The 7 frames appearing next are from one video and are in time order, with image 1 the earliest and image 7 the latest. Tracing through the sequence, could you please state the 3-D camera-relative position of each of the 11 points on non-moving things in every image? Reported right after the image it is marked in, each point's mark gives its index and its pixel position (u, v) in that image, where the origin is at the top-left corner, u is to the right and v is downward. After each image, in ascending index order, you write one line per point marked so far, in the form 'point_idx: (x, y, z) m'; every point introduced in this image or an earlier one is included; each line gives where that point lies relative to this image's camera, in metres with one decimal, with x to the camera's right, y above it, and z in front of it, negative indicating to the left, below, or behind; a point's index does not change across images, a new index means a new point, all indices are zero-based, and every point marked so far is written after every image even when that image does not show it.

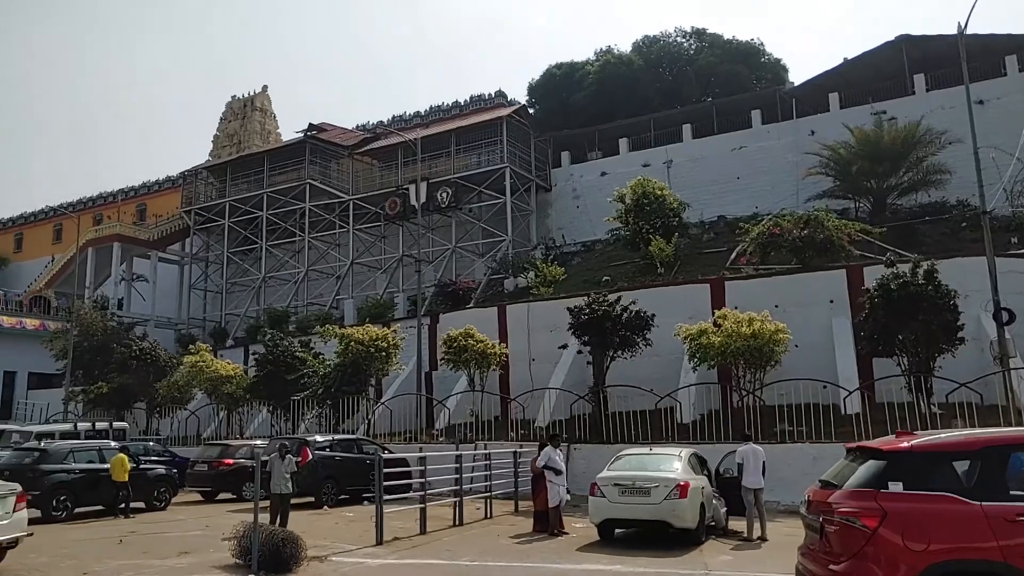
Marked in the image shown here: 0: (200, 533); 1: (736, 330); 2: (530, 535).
0: (-4.9, -3.9, +12.6) m
1: (+5.0, -0.9, +17.7) m
2: (+0.3, -3.9, +12.5) m
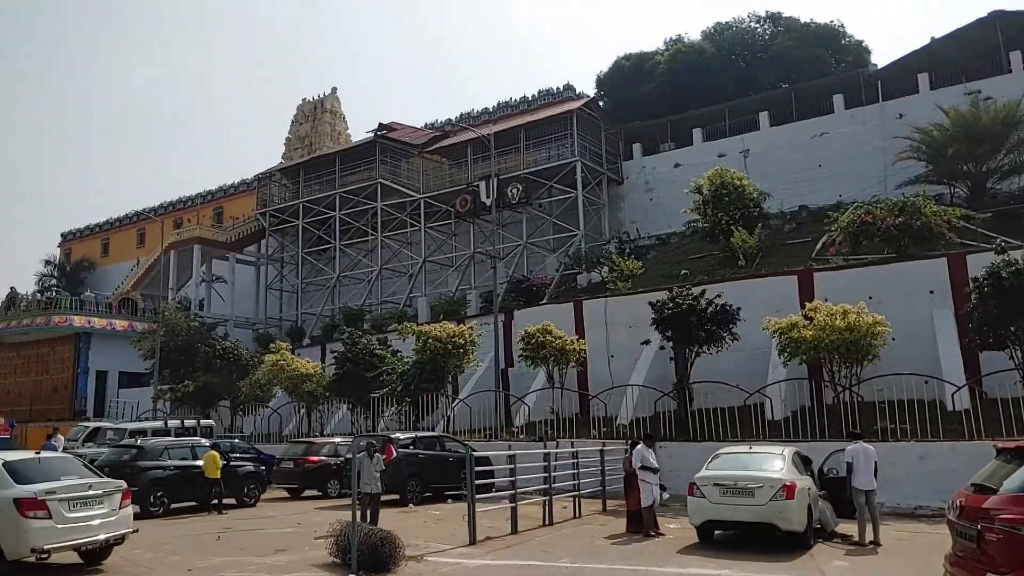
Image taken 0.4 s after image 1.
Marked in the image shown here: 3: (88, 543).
0: (-3.5, -3.9, +12.6) m
1: (+6.8, -0.7, +16.9) m
2: (+1.7, -3.8, +12.1) m
3: (-4.6, -2.8, +8.6) m
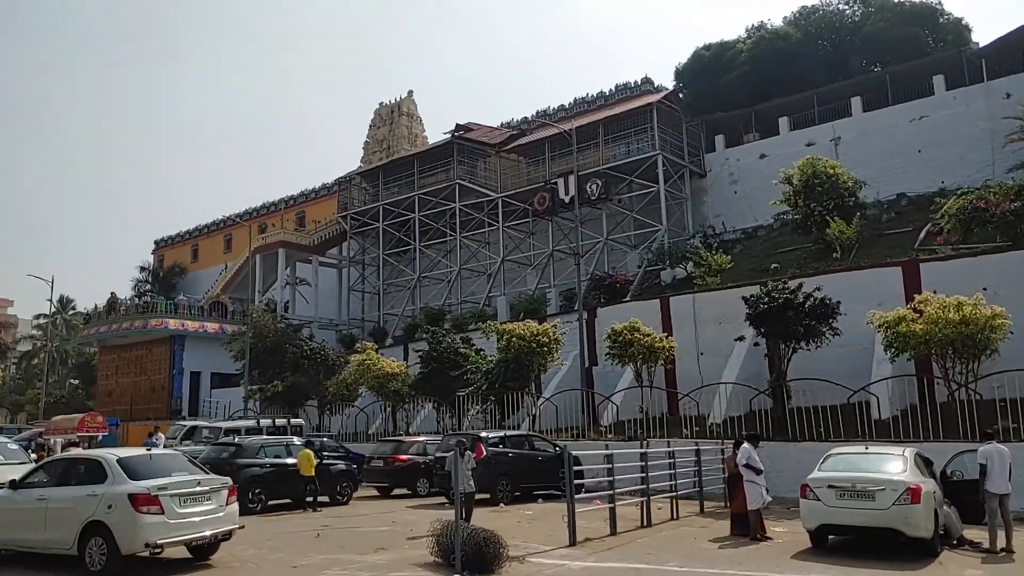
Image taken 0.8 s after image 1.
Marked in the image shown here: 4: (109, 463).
0: (-1.9, -3.8, +12.6) m
1: (+8.6, -0.6, +15.9) m
2: (+3.2, -3.7, +11.6) m
3: (-3.5, -2.7, +8.7) m
4: (-4.5, -2.0, +8.9) m
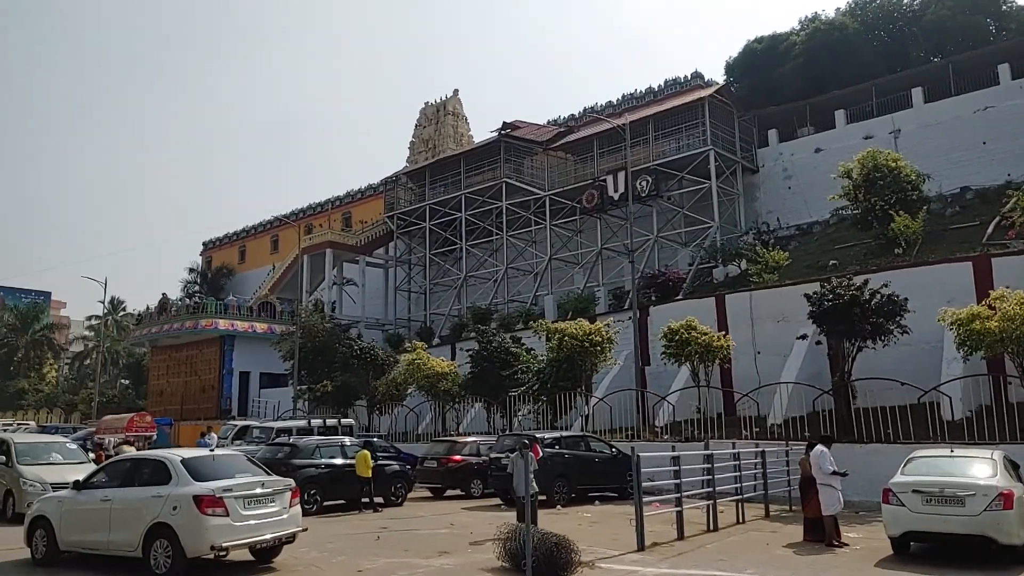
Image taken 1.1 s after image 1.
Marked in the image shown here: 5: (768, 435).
0: (-1.0, -3.8, +12.3) m
1: (+9.7, -0.5, +15.1) m
2: (+4.1, -3.6, +11.1) m
3: (-2.7, -2.7, +8.5) m
4: (-3.8, -1.9, +8.8) m
5: (+5.9, -3.4, +18.4) m
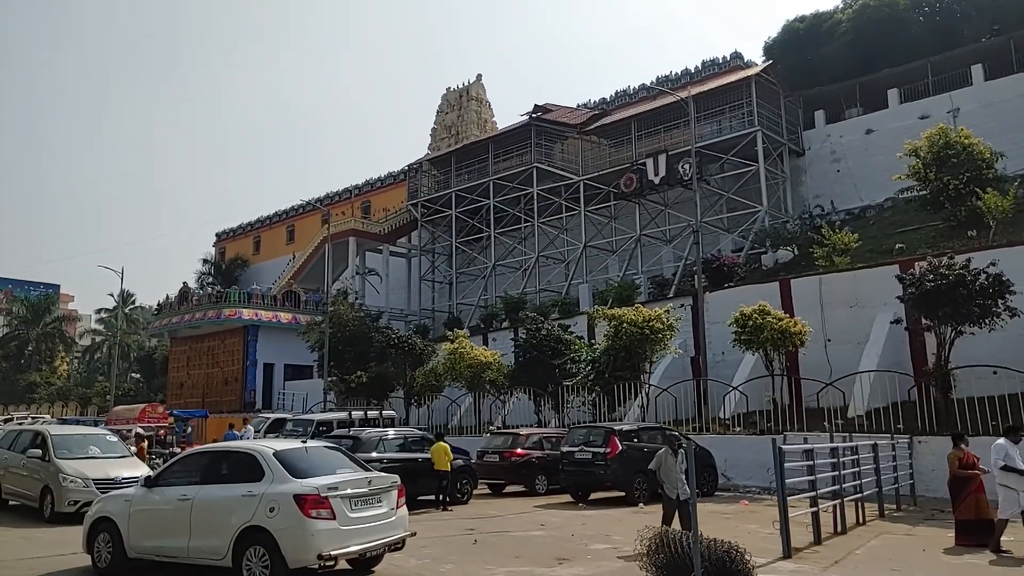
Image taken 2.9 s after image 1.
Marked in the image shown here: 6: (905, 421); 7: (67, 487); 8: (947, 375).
0: (+0.4, -3.4, +11.0) m
1: (+11.2, -0.1, +13.8) m
2: (+5.5, -3.2, +9.7) m
3: (-1.3, -2.4, +7.2) m
4: (-2.3, -1.6, +7.4) m
5: (+7.4, -3.0, +17.0) m
6: (+8.2, -2.8, +16.5) m
7: (-7.0, -3.1, +12.5) m
8: (+9.0, -1.8, +16.3) m
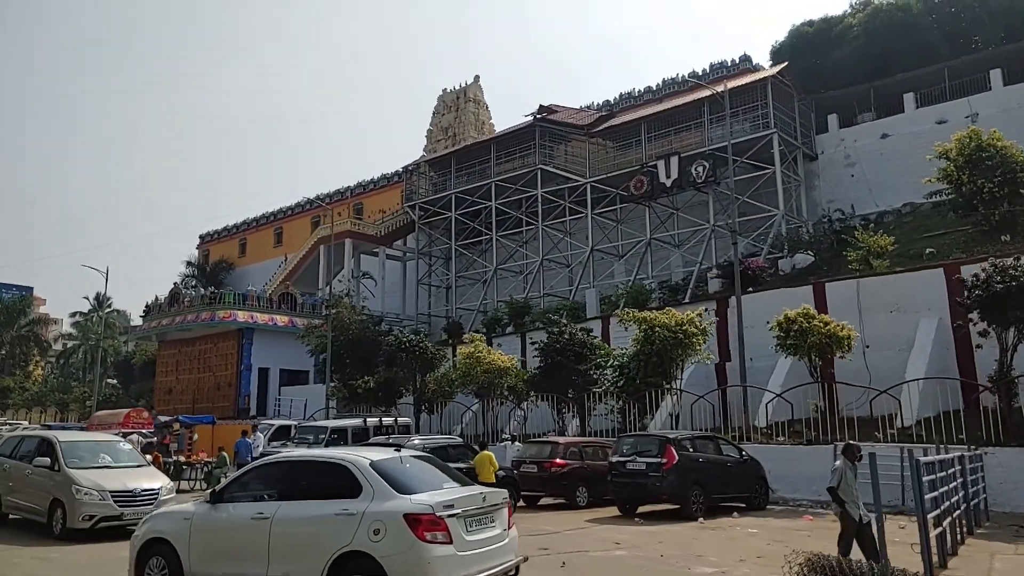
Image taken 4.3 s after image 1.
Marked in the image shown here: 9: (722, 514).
0: (+1.4, -3.3, +9.9) m
1: (+12.1, -0.1, +13.1) m
2: (+6.5, -3.2, +8.8) m
3: (-0.2, -2.2, +6.1) m
4: (-1.2, -1.4, +6.3) m
5: (+8.2, -3.1, +16.2) m
6: (+9.0, -2.8, +15.7) m
7: (-6.1, -3.0, +11.2) m
8: (+9.8, -1.9, +15.6) m
9: (+3.9, -4.1, +14.6) m
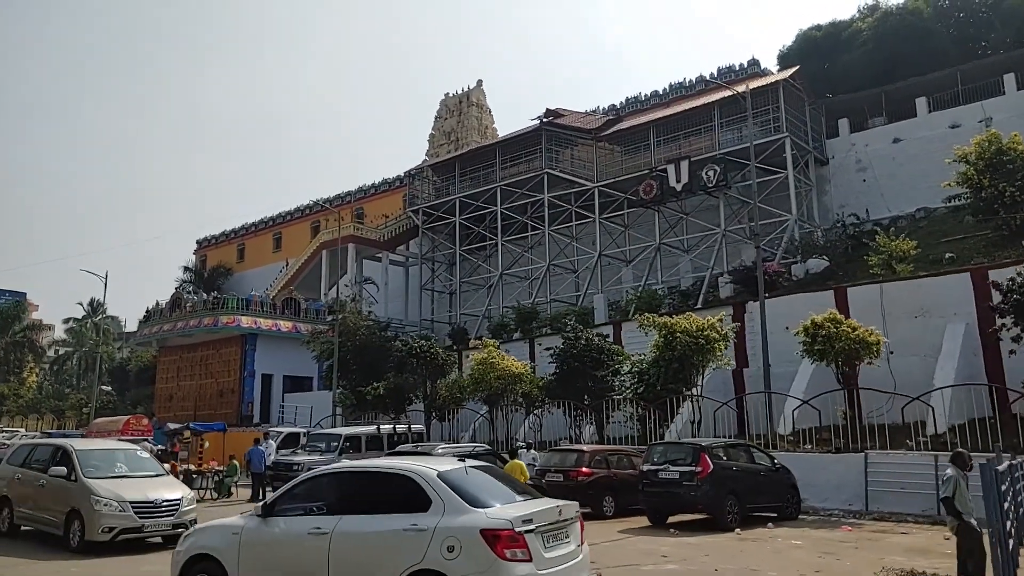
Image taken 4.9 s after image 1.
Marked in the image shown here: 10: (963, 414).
0: (+2.0, -3.3, +9.5) m
1: (+12.6, -0.2, +12.8) m
2: (+7.1, -3.2, +8.4) m
3: (+0.4, -2.2, +5.6) m
4: (-0.7, -1.4, +5.9) m
5: (+8.6, -3.1, +15.8) m
6: (+9.5, -2.9, +15.3) m
7: (-5.6, -3.0, +10.7) m
8: (+10.3, -2.0, +15.2) m
9: (+4.4, -4.2, +14.2) m
10: (+9.8, -2.7, +17.3) m
